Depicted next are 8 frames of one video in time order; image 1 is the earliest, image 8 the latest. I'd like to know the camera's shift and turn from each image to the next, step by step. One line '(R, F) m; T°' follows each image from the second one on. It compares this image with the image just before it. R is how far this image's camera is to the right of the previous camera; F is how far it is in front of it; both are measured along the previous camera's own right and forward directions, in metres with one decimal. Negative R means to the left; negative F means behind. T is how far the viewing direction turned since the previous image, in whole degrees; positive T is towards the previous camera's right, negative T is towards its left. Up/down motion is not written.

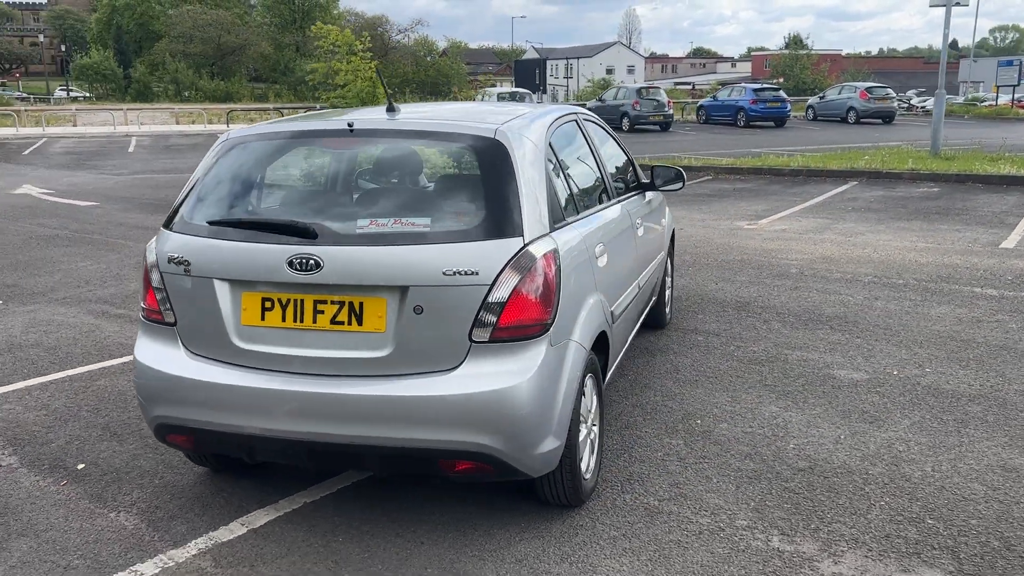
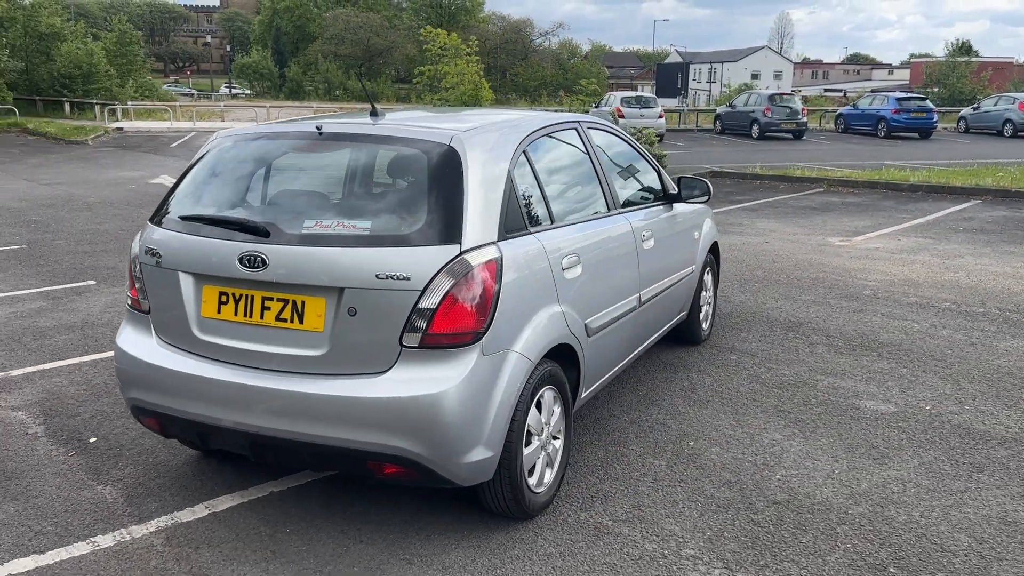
(+0.7, +0.1) m; -9°
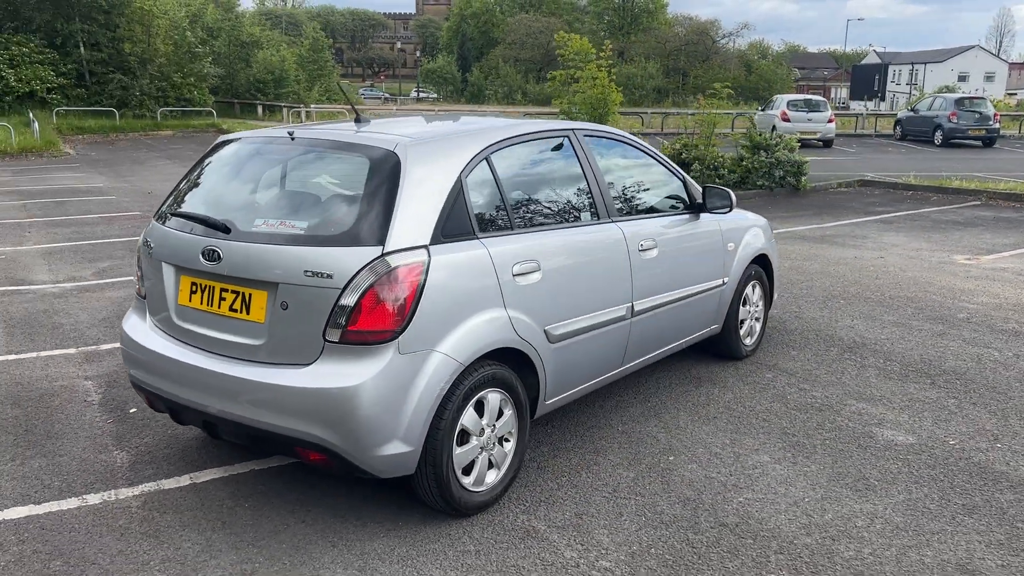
(+0.9, 0.0) m; -12°
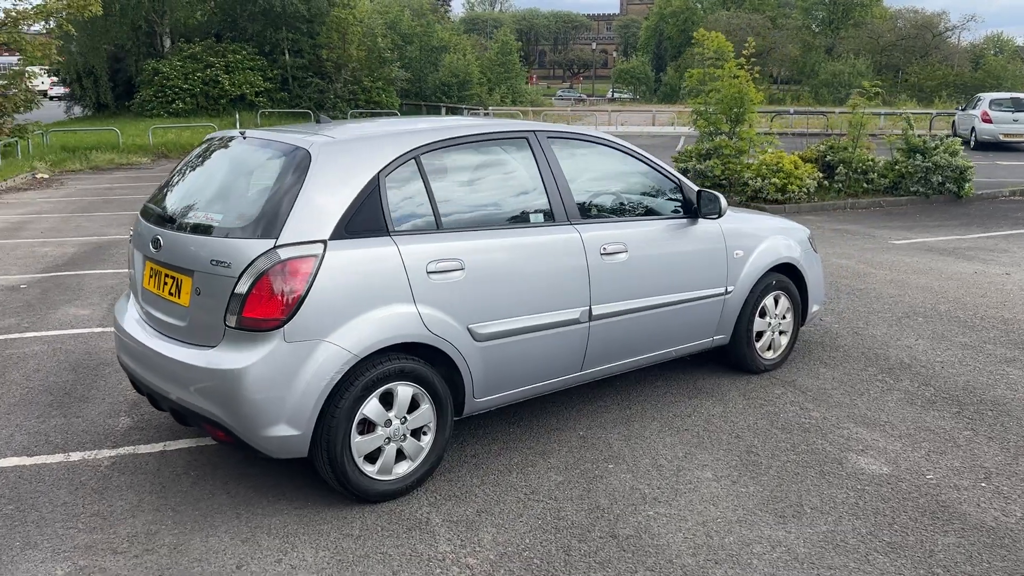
(+1.1, +0.1) m; -13°
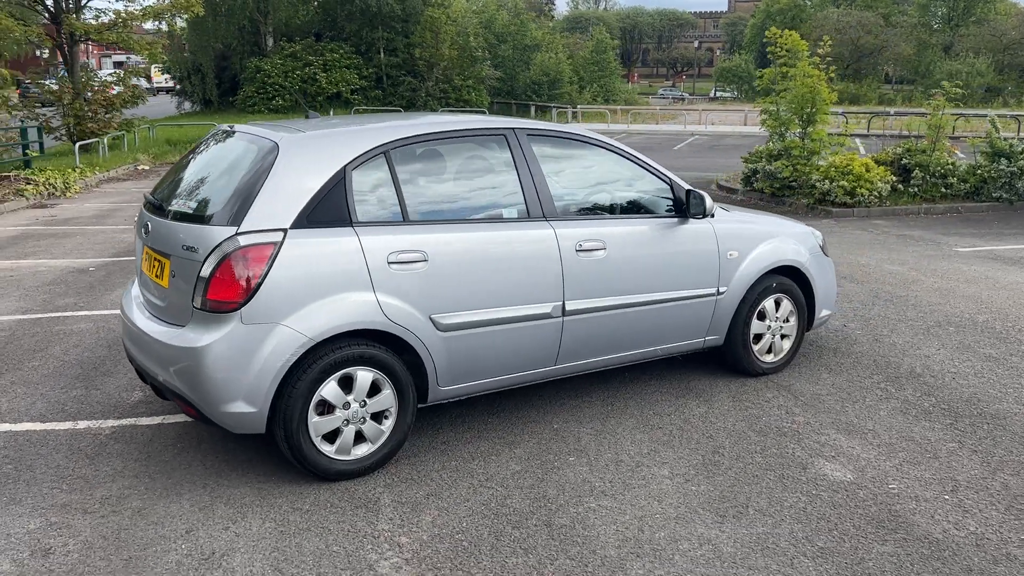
(+0.6, -0.1) m; -6°
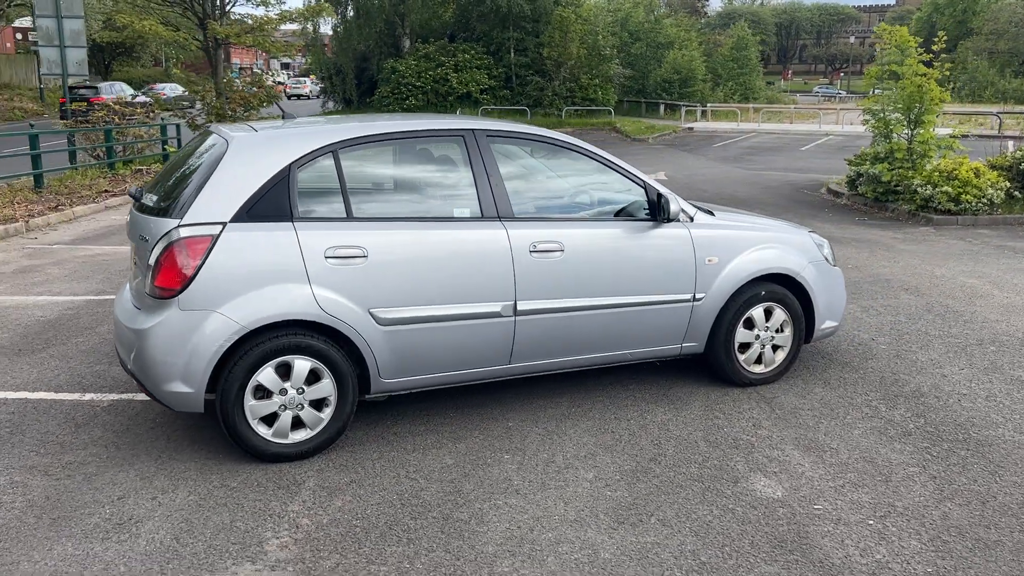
(+0.9, 0.0) m; -9°
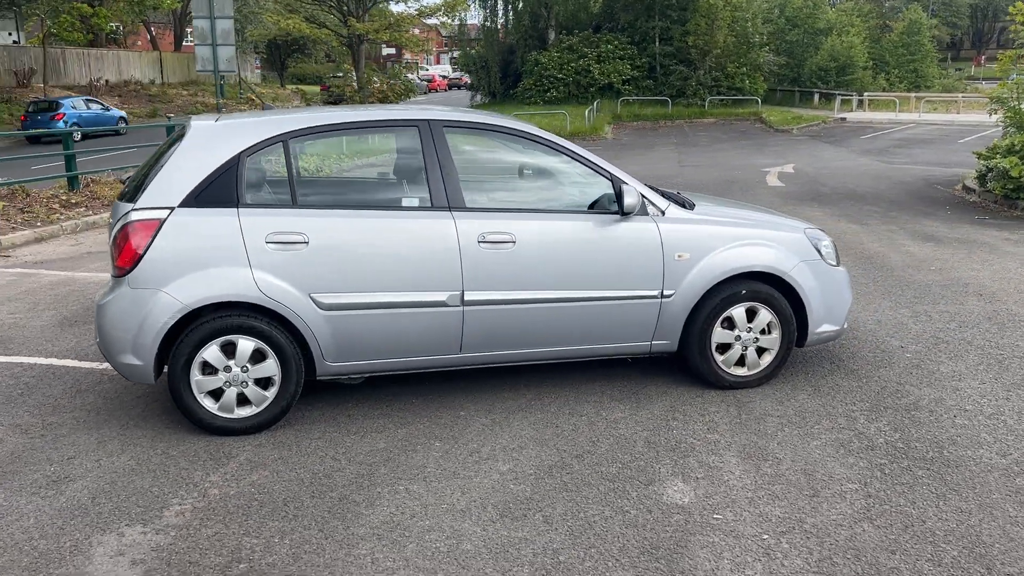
(+1.0, +0.1) m; -10°
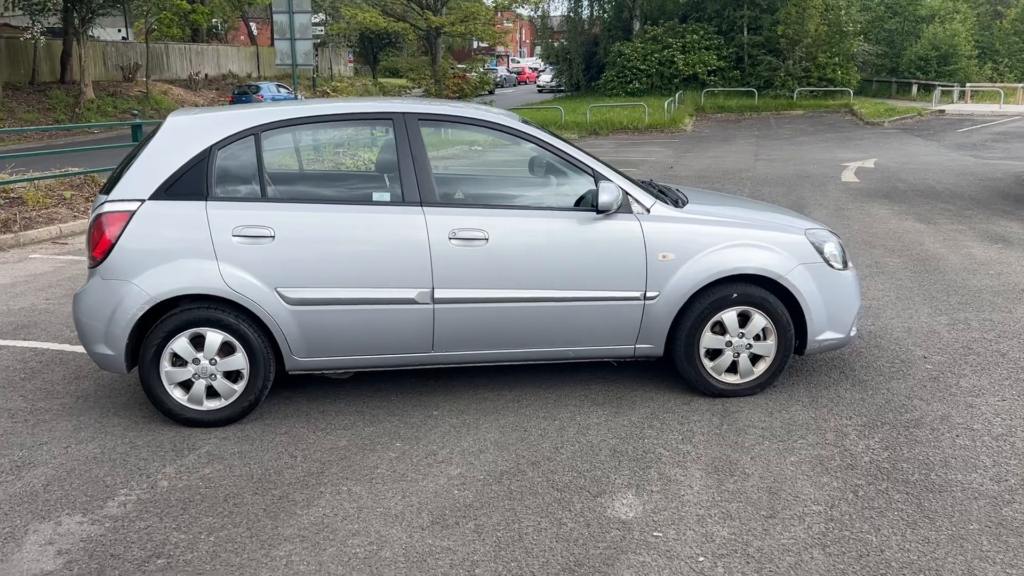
(+0.6, +0.2) m; -6°
